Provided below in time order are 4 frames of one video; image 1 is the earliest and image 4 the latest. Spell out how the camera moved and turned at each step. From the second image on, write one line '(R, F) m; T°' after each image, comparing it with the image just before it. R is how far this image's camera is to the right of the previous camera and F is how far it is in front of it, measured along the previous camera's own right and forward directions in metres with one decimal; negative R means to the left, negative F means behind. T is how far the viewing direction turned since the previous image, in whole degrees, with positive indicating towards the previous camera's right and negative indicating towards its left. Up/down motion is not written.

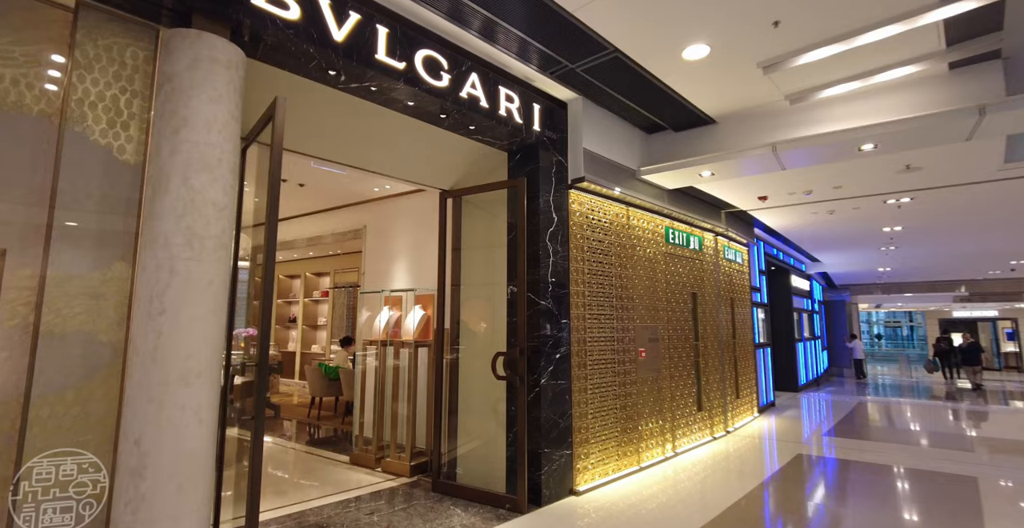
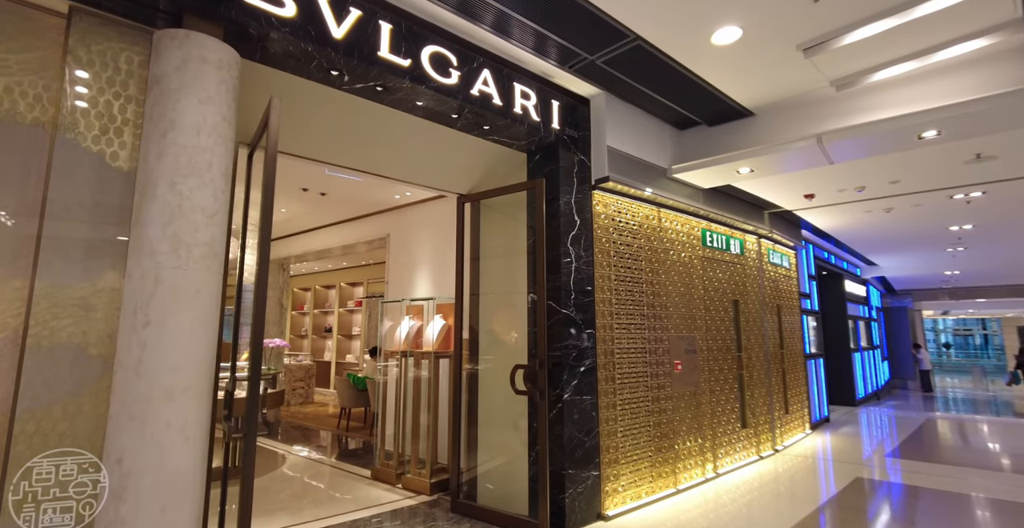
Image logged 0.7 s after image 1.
(+0.2, +0.2) m; -5°
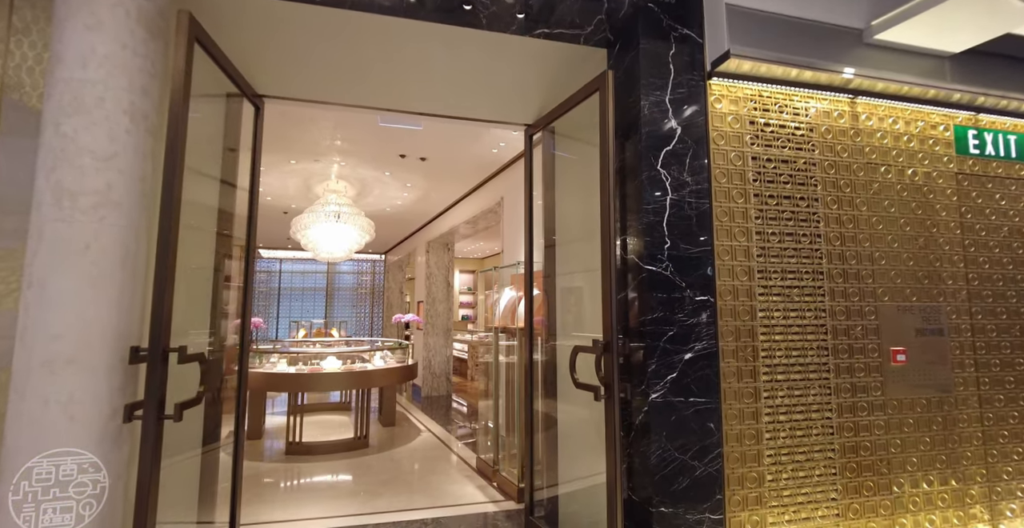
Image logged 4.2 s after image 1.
(+0.9, +1.2) m; -27°
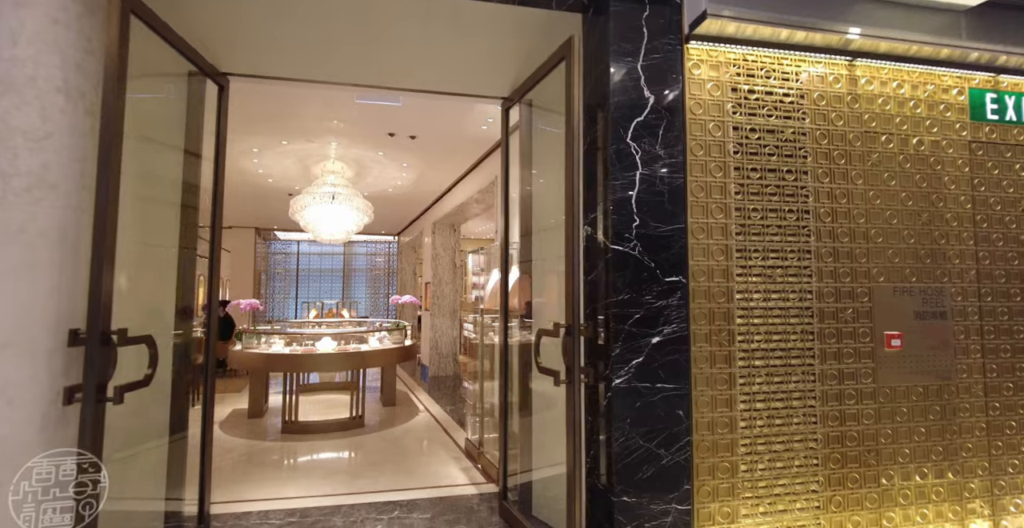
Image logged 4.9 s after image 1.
(+0.3, +0.1) m; -3°
